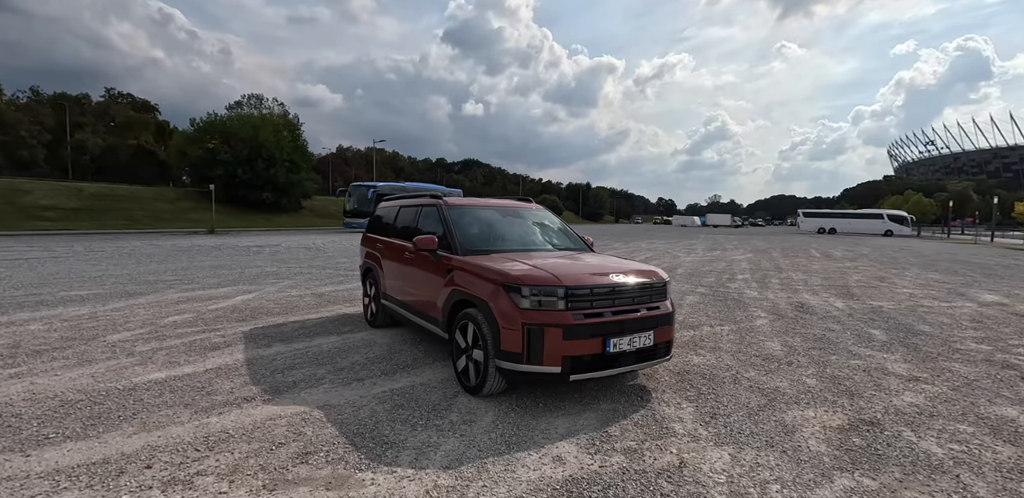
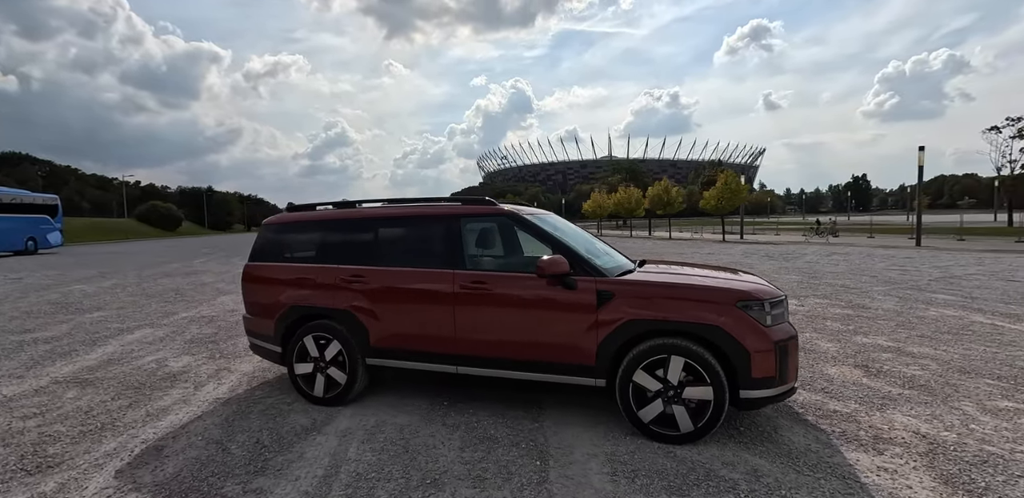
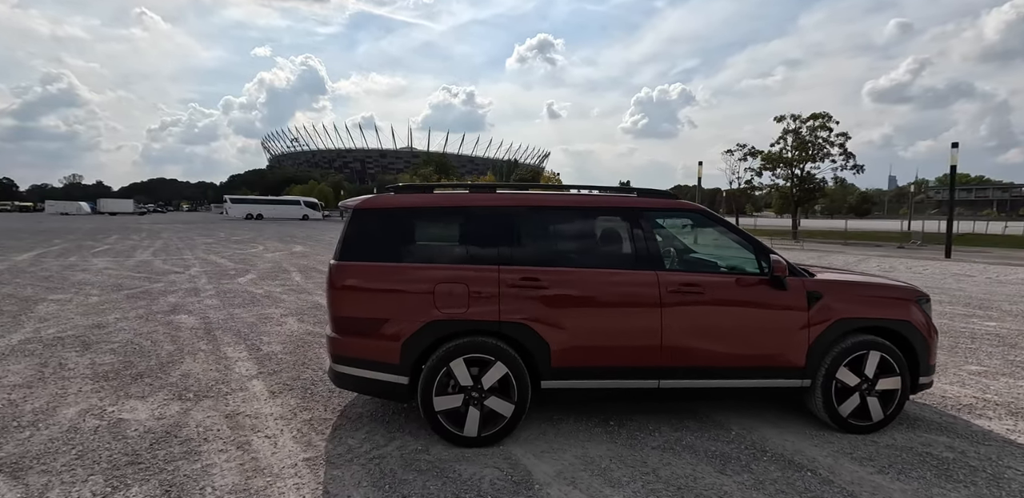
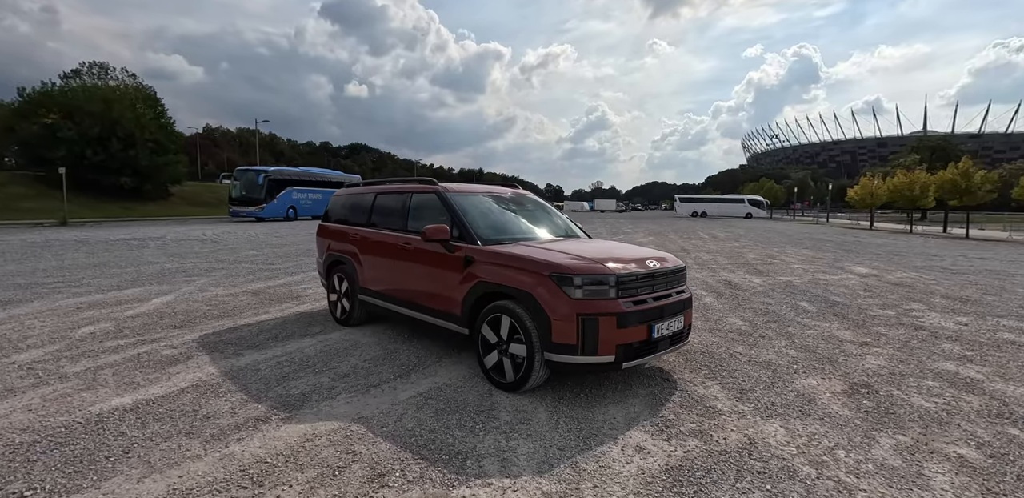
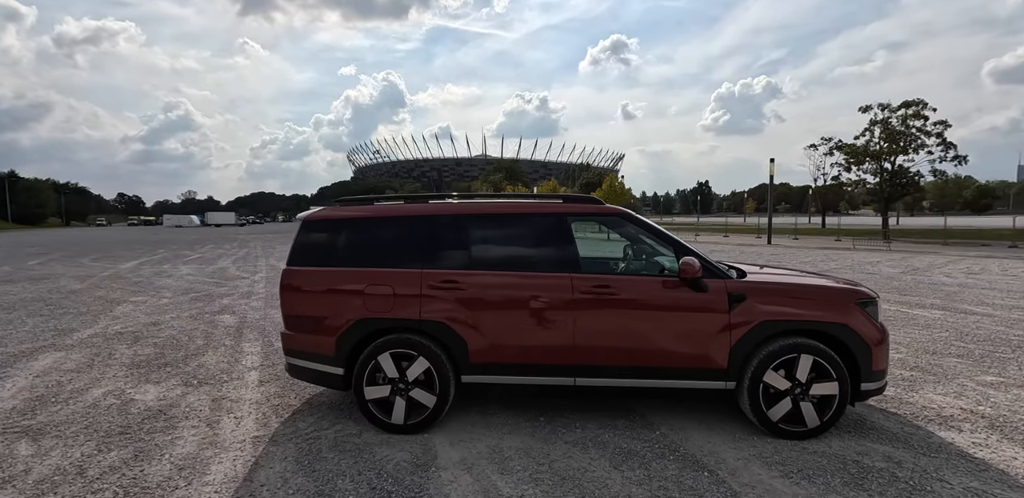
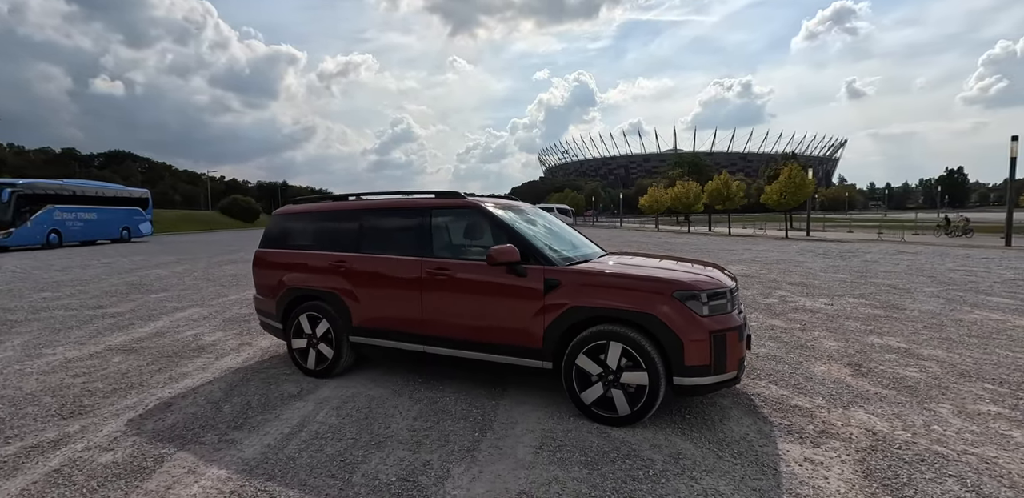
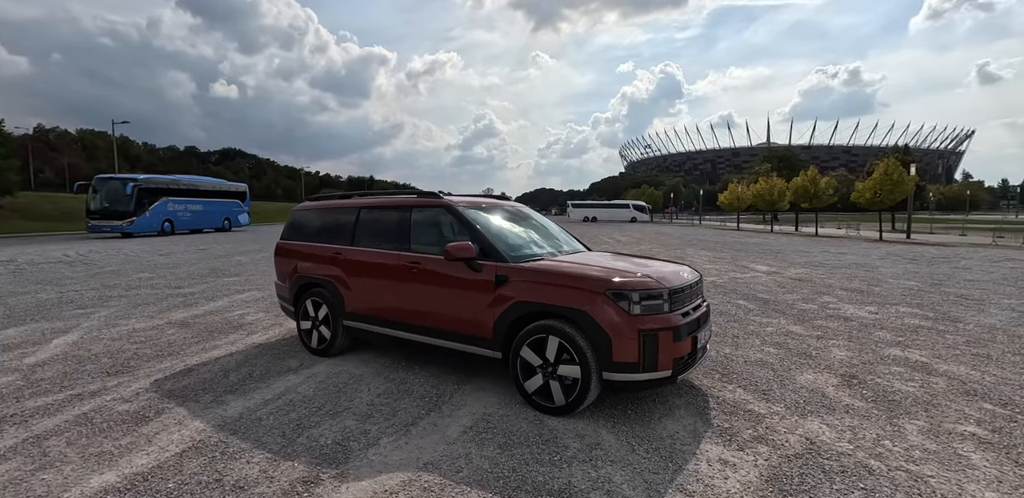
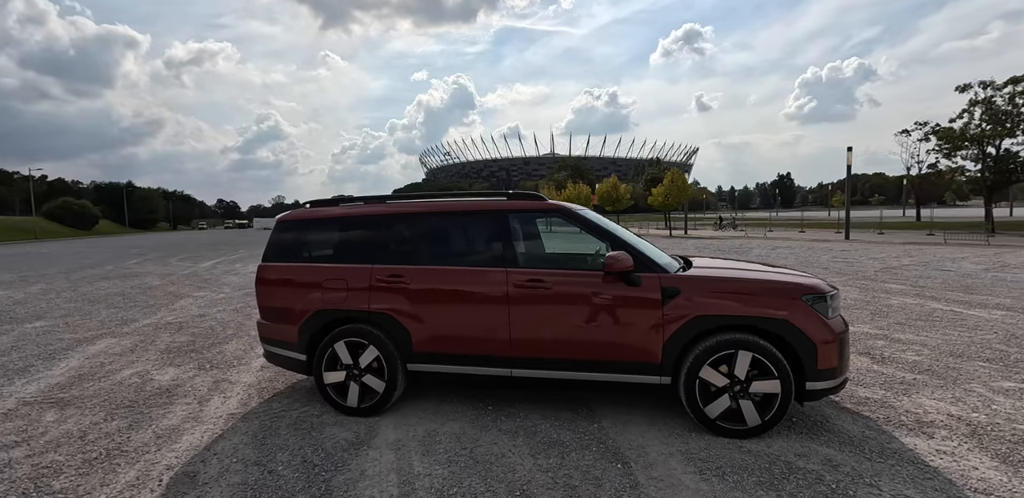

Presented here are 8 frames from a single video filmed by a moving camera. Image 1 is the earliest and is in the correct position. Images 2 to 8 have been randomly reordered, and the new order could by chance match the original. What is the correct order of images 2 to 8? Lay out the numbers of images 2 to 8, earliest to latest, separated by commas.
4, 7, 6, 2, 8, 5, 3
